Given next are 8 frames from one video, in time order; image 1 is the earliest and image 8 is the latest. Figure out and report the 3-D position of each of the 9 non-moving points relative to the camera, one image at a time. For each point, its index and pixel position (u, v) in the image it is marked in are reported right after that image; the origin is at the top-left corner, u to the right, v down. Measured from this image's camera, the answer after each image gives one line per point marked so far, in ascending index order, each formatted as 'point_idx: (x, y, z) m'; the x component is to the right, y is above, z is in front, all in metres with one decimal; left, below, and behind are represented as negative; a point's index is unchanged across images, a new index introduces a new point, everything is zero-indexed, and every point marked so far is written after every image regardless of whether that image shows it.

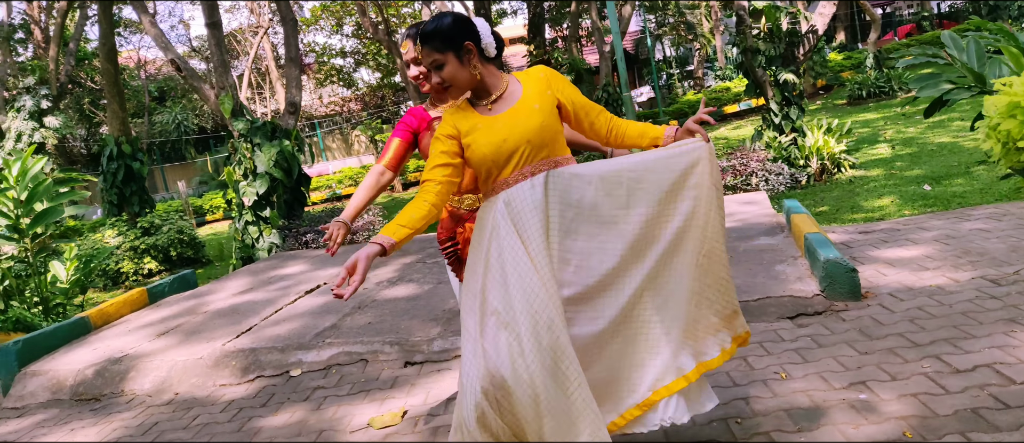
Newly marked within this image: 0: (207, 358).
0: (-1.5, -0.7, +3.8) m
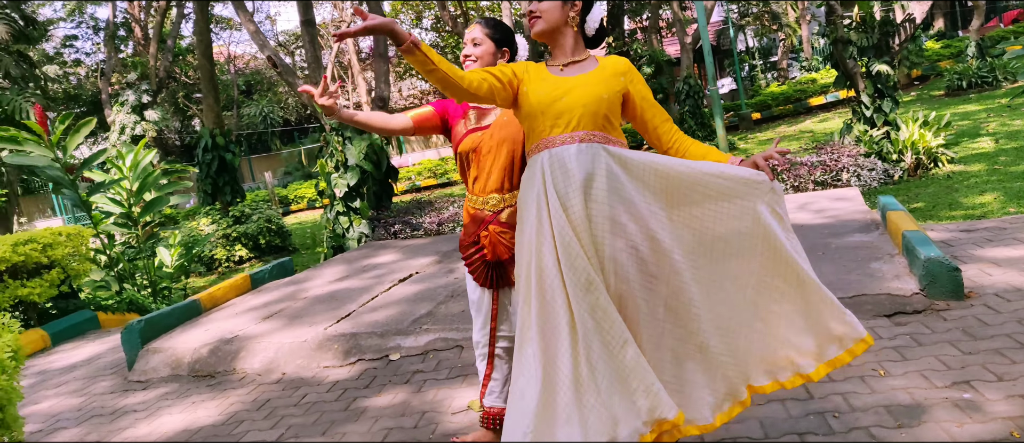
0: (-1.0, -0.6, +4.0) m
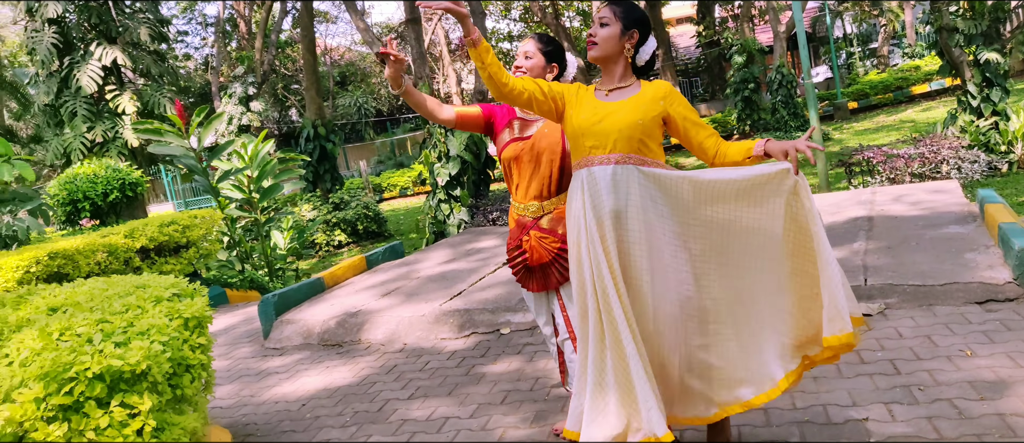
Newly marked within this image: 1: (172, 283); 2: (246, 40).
0: (-0.5, -0.5, +4.4) m
1: (-1.3, -0.2, +3.0) m
2: (-6.9, +4.6, +19.6) m
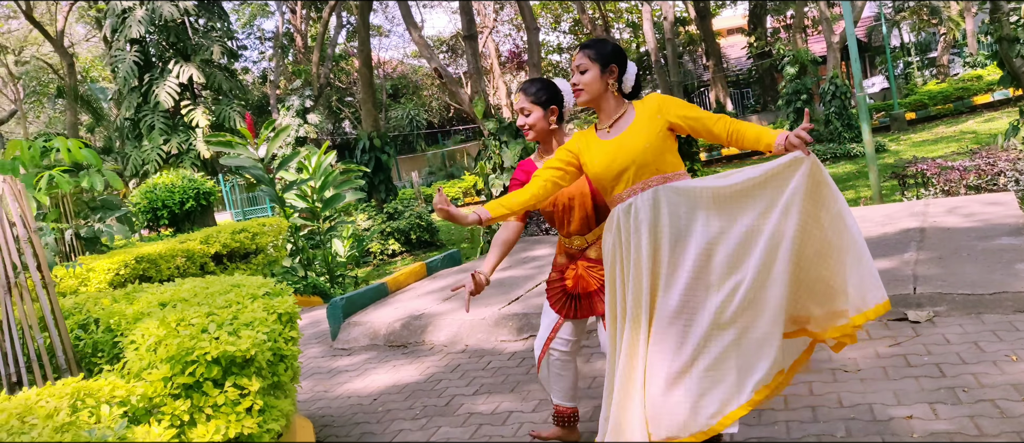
0: (-0.1, -0.6, +4.7) m
1: (-1.1, -0.3, +3.3) m
2: (-5.6, +4.4, +20.3) m
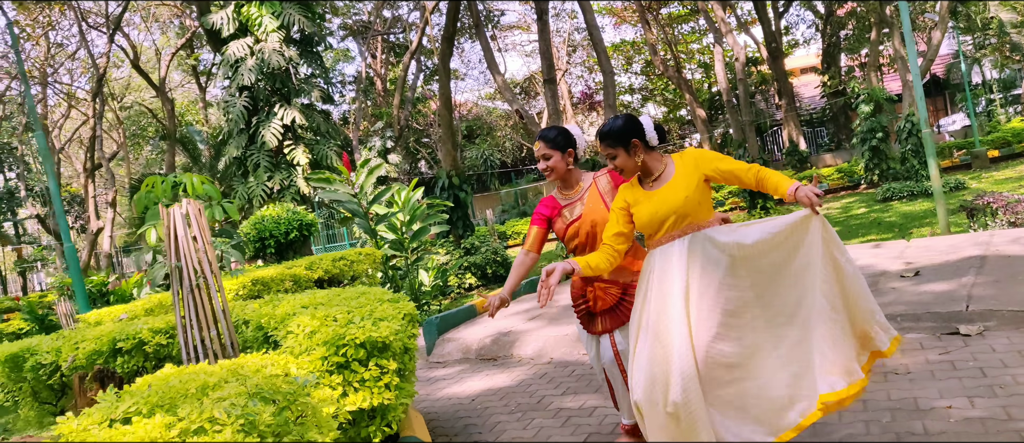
0: (+0.4, -0.8, +5.1) m
1: (-0.6, -0.3, +3.9) m
2: (-3.6, +3.4, +21.4) m
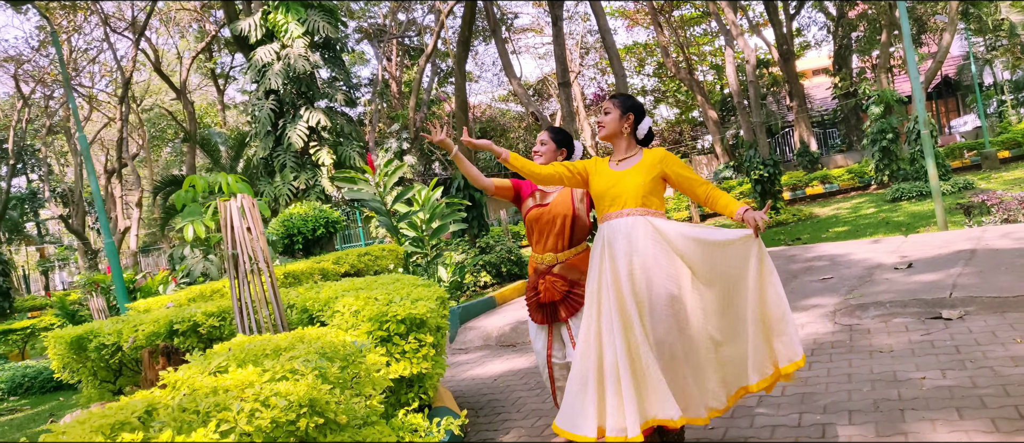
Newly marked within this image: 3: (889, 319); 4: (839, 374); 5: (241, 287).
0: (+0.5, -0.7, +5.5) m
1: (-0.5, -0.3, +4.3) m
2: (-3.2, +3.4, +21.8) m
3: (+2.2, -0.6, +4.5) m
4: (+1.6, -0.7, +3.7) m
5: (-1.4, -0.3, +3.9) m
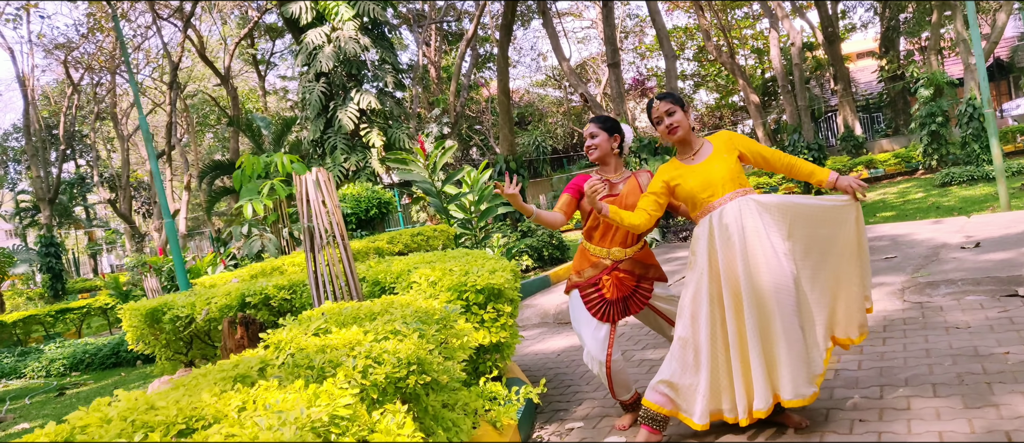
0: (+1.0, -0.6, +5.5) m
1: (-0.2, -0.2, +4.3) m
2: (-2.0, +3.9, +21.9) m
3: (+2.6, -0.4, +4.4) m
4: (+1.9, -0.6, +3.6) m
5: (-1.0, -0.2, +3.9) m
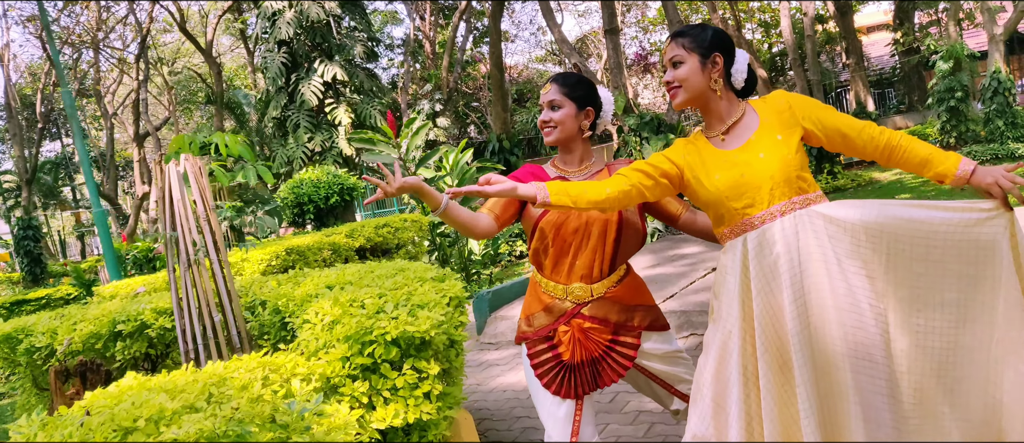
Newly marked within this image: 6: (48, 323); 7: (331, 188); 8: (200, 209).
0: (+0.8, -0.5, +4.4) m
1: (-0.4, -0.2, +3.2) m
2: (-2.2, +4.4, +20.7) m
3: (+2.4, -0.4, +3.3) m
4: (+1.7, -0.6, +2.5) m
5: (-1.2, -0.2, +2.8) m
6: (-2.3, -0.5, +3.7) m
7: (-1.9, +0.3, +8.0) m
8: (-1.1, 0.0, +2.8) m
